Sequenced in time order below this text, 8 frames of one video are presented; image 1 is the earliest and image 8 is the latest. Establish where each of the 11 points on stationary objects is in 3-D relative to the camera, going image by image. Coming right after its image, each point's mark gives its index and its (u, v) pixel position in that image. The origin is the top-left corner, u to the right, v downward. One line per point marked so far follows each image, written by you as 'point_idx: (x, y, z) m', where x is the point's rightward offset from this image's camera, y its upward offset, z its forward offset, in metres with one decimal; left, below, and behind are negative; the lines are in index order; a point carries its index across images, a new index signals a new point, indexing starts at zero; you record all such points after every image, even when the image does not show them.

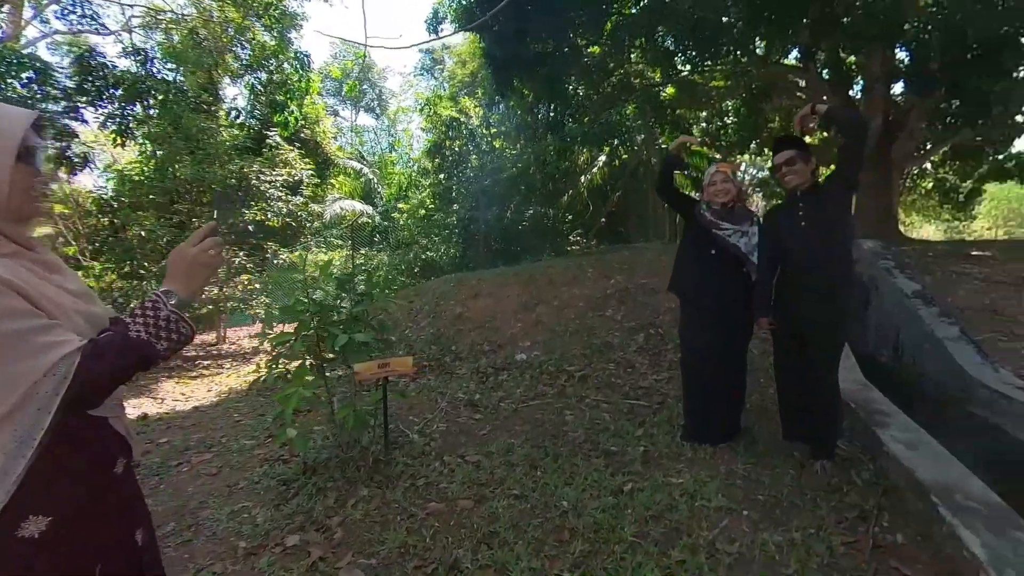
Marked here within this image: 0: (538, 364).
0: (+0.2, -0.6, +4.6) m
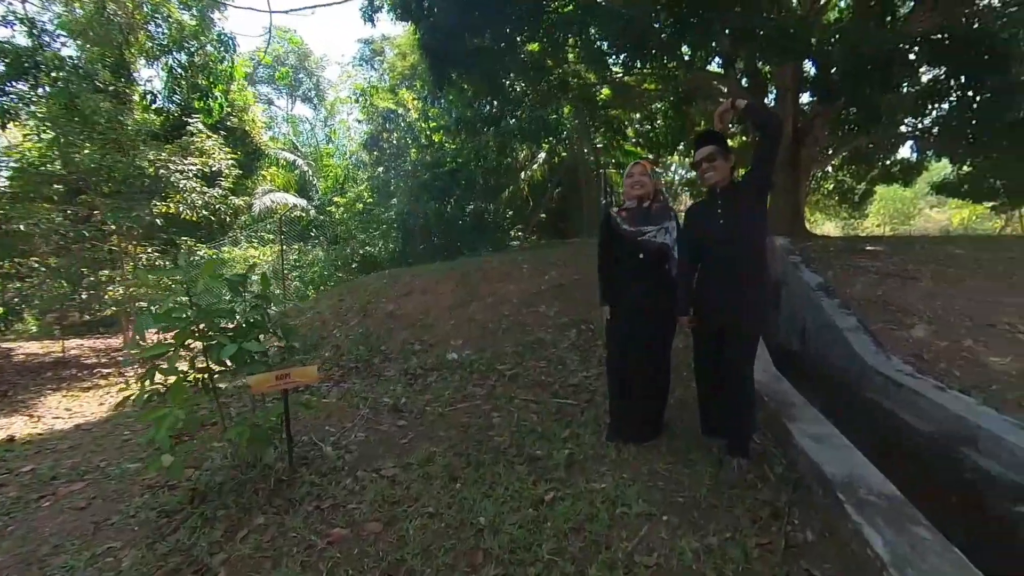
0: (-0.4, -0.6, +4.5) m
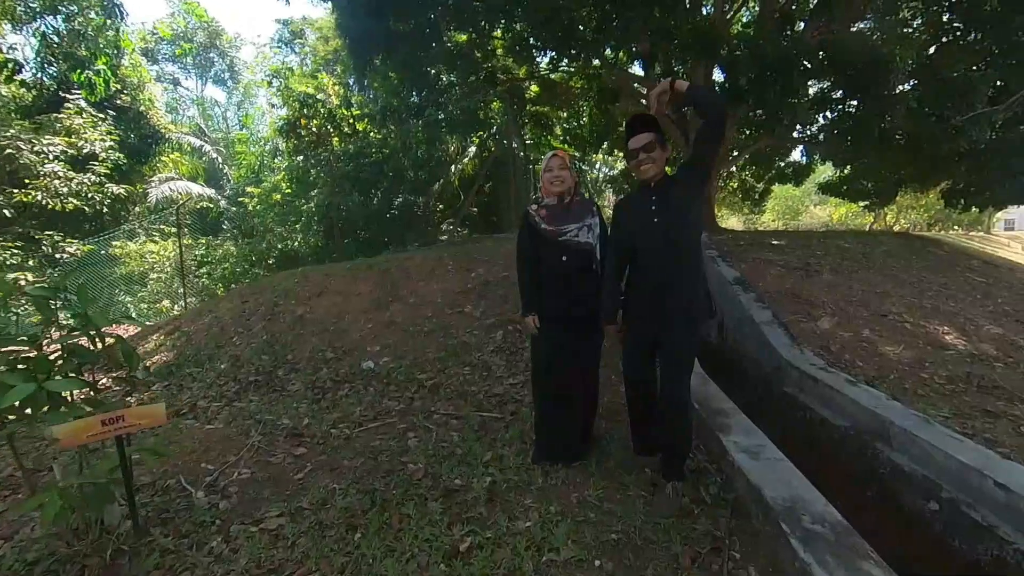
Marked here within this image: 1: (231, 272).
0: (-0.9, -0.6, +4.1) m
1: (-6.4, +0.3, +12.7) m
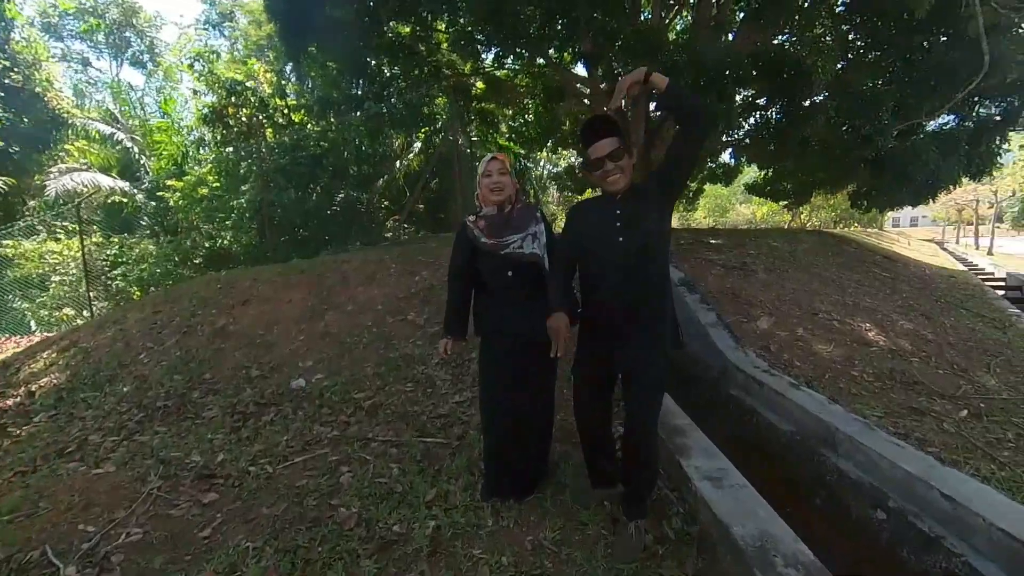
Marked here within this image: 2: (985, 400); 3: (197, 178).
0: (-1.3, -0.7, +3.7) m
1: (-7.6, +0.3, +11.8) m
2: (+3.4, -0.8, +4.2) m
3: (-6.8, +2.4, +12.3) m
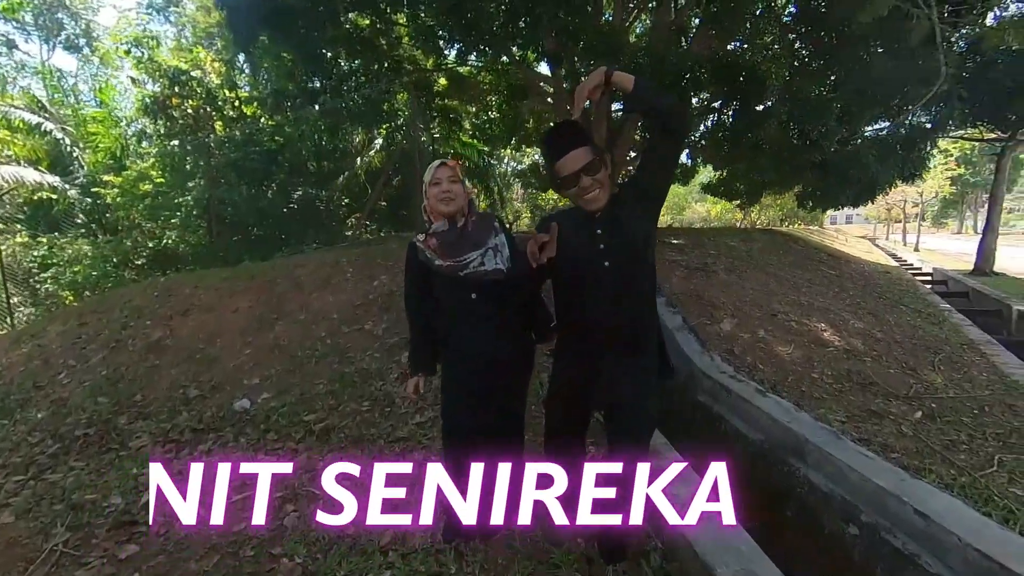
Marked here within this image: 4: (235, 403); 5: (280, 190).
0: (-1.5, -0.8, +3.4) m
1: (-8.3, +0.3, +11.0) m
2: (+3.1, -0.8, +4.2) m
3: (-7.6, +2.3, +11.6) m
4: (-1.7, -0.7, +3.5) m
5: (-4.3, +1.8, +10.2) m
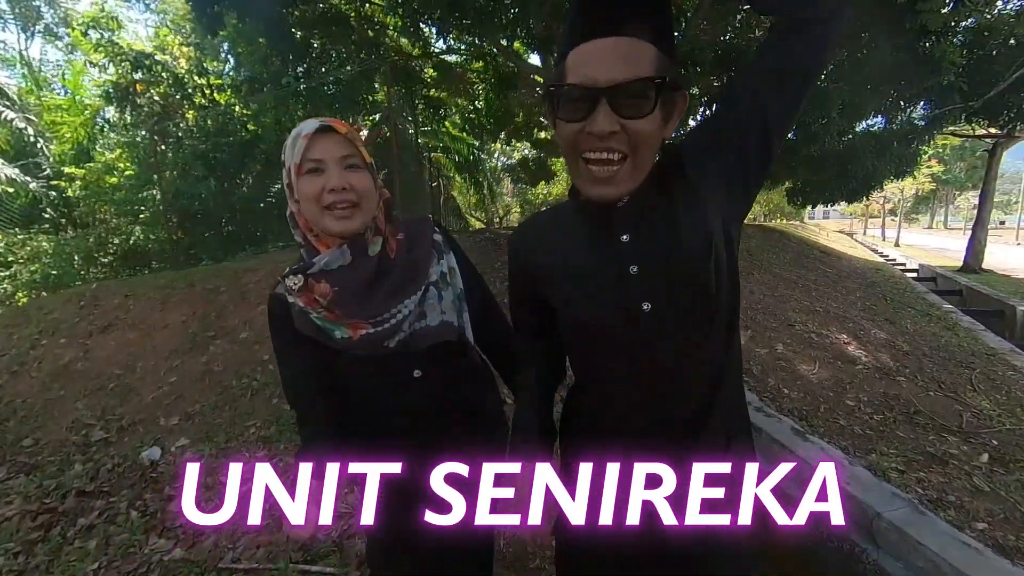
0: (-1.6, -0.9, +2.7) m
1: (-8.5, +0.3, +10.2) m
2: (+3.0, -0.9, +3.5) m
3: (-7.8, +2.3, +10.8) m
4: (-1.8, -0.8, +2.8) m
5: (-4.5, +1.7, +9.4) m
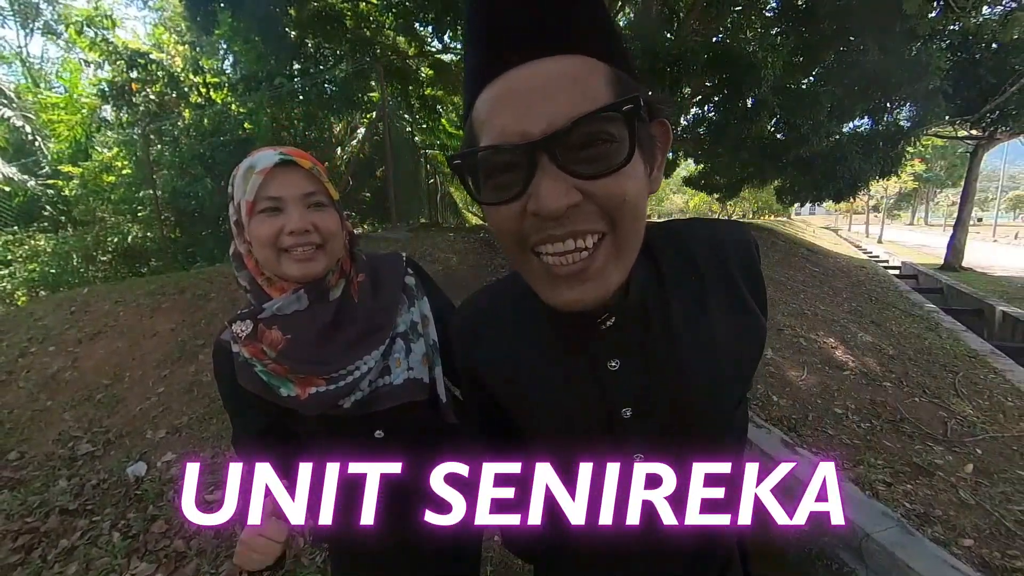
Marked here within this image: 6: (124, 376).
0: (-1.7, -0.9, +2.7) m
1: (-8.6, +0.2, +10.2) m
2: (+3.0, -1.0, +3.5) m
3: (-7.9, +2.3, +10.7) m
4: (-1.9, -0.9, +2.8) m
5: (-4.5, +1.7, +9.4) m
6: (-2.7, -0.4, +3.8) m
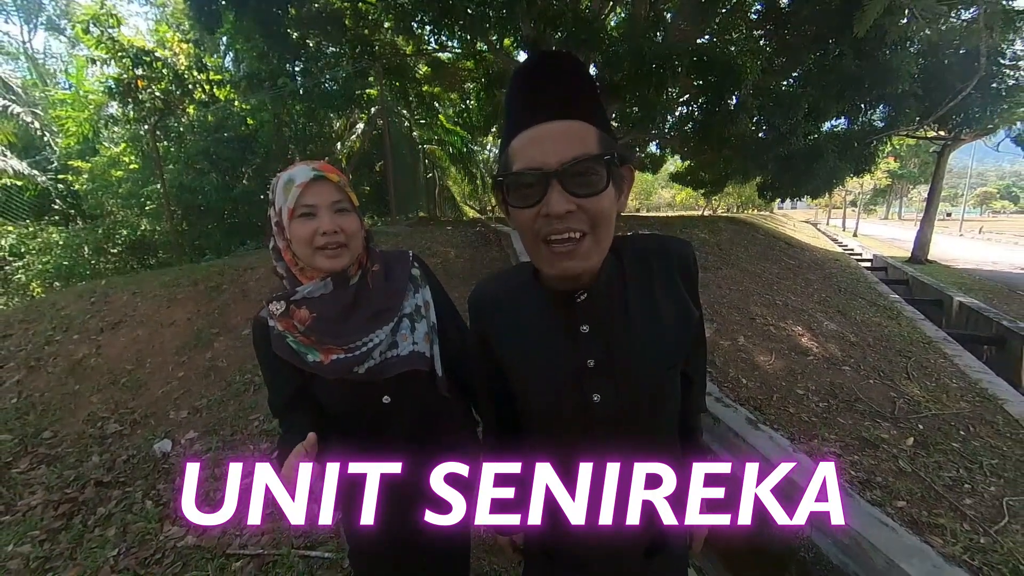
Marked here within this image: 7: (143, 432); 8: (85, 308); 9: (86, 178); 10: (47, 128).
0: (-1.7, -0.9, +3.0) m
1: (-8.7, +0.4, +10.5) m
2: (+2.9, -0.9, +3.9) m
3: (-8.0, +2.5, +11.0) m
4: (-2.0, -0.8, +3.2) m
5: (-4.6, +1.8, +9.7) m
6: (-2.7, -0.4, +4.1) m
7: (-2.2, -0.8, +3.4) m
8: (-4.0, -0.2, +5.2) m
9: (-8.5, +2.1, +11.2) m
10: (-10.0, +3.3, +12.0) m
